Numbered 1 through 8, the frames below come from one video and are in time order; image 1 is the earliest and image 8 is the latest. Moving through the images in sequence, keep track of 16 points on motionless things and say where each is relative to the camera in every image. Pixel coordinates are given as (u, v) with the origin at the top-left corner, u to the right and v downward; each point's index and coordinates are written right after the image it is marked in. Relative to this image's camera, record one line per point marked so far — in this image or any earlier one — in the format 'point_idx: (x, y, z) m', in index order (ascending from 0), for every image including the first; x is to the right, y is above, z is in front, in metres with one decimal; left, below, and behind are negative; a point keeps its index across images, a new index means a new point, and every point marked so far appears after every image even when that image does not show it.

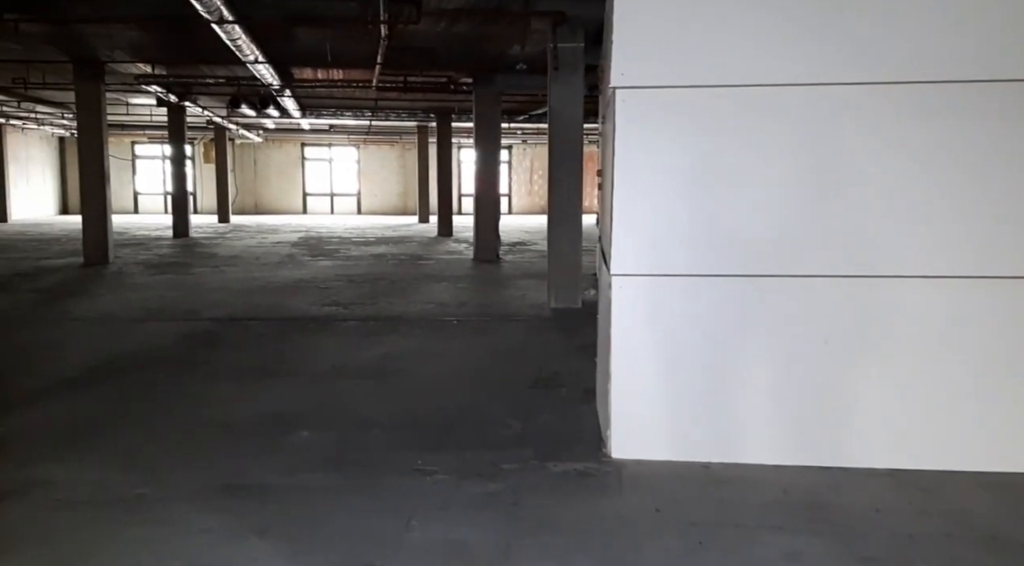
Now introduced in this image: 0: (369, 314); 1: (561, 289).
0: (-0.9, -0.2, +5.5) m
1: (+0.3, 0.0, +5.8) m
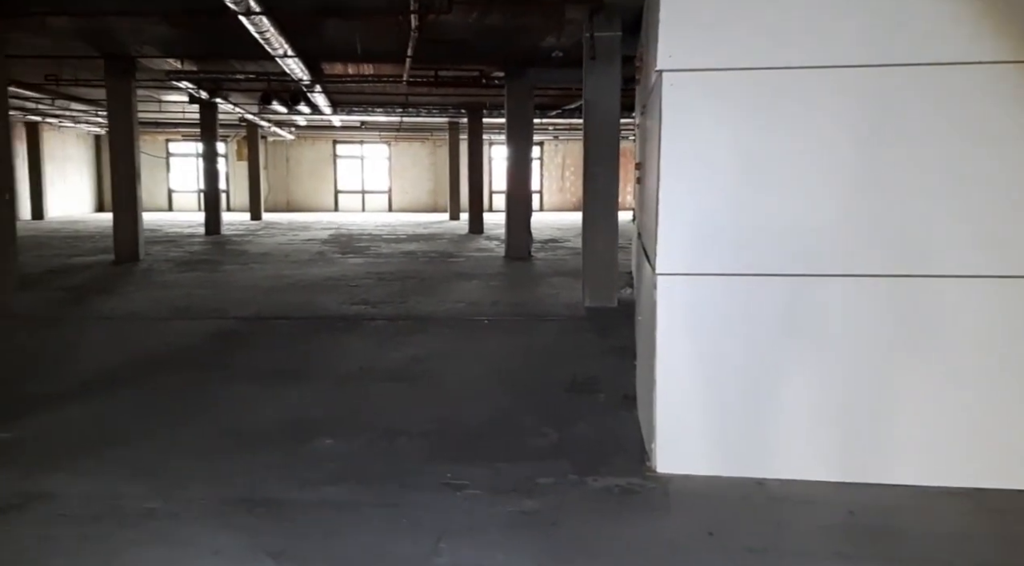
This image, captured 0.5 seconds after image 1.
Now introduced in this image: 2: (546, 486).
0: (-0.7, -0.2, +5.3) m
1: (+0.6, 0.0, +5.6) m
2: (+0.1, -0.6, +2.3) m
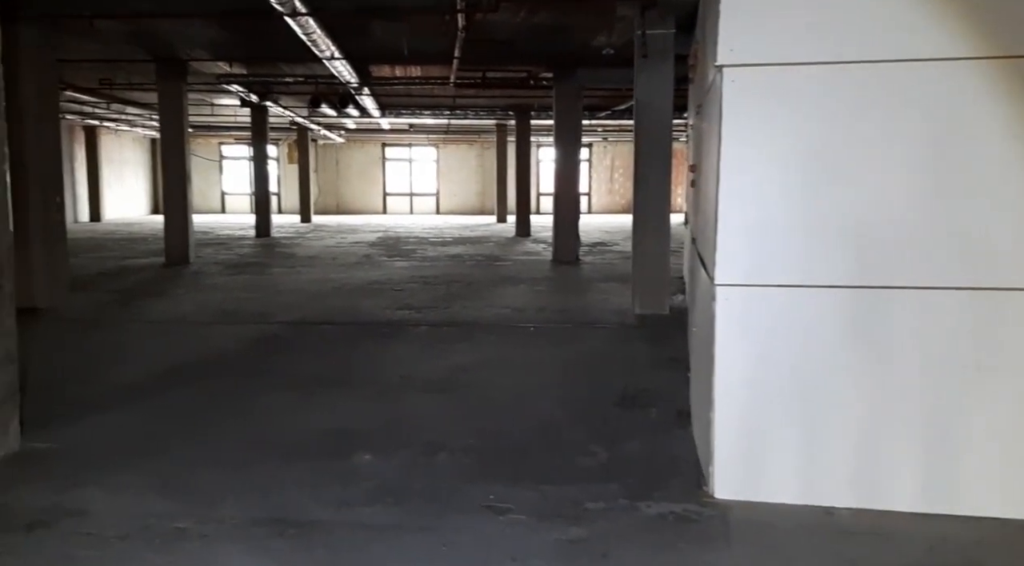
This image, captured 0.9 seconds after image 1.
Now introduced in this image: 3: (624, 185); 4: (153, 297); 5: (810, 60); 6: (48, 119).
0: (-0.4, -0.2, +5.2) m
1: (+0.9, -0.1, +5.4) m
2: (+0.2, -0.6, +2.2) m
3: (+2.7, +2.3, +19.7) m
4: (-2.6, -0.1, +6.1) m
5: (+0.8, +0.6, +2.2) m
6: (-3.1, +1.1, +5.5) m
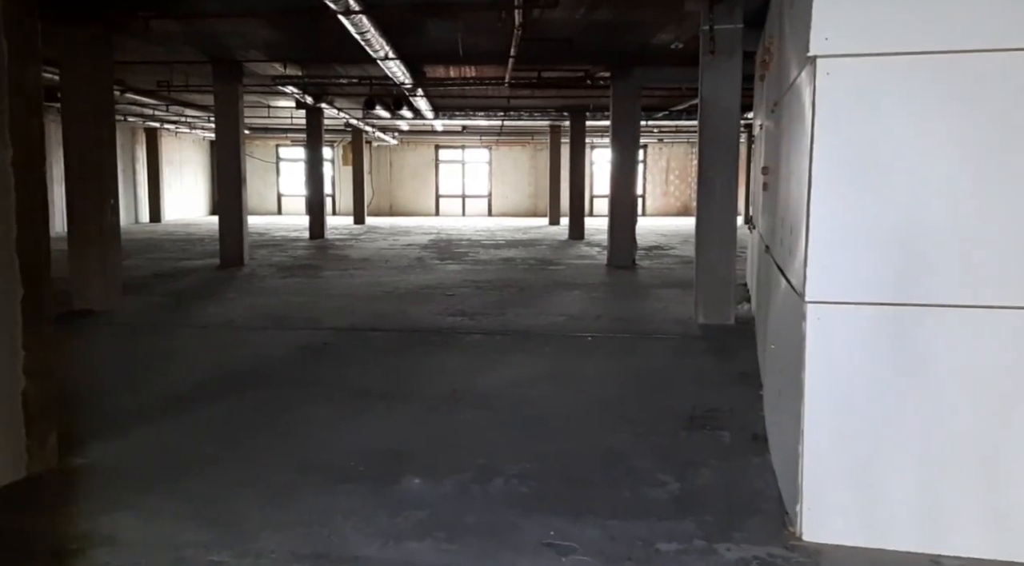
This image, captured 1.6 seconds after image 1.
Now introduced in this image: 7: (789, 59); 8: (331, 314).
0: (-0.1, -0.3, +5.0) m
1: (+1.2, -0.1, +5.2) m
2: (+0.4, -0.6, +2.0) m
3: (+3.9, +2.2, +19.3) m
4: (-2.2, -0.1, +6.0) m
5: (+1.0, +0.6, +2.0) m
6: (-2.7, +1.1, +5.4) m
7: (+1.0, +0.8, +3.1) m
8: (-1.2, -0.2, +5.3) m
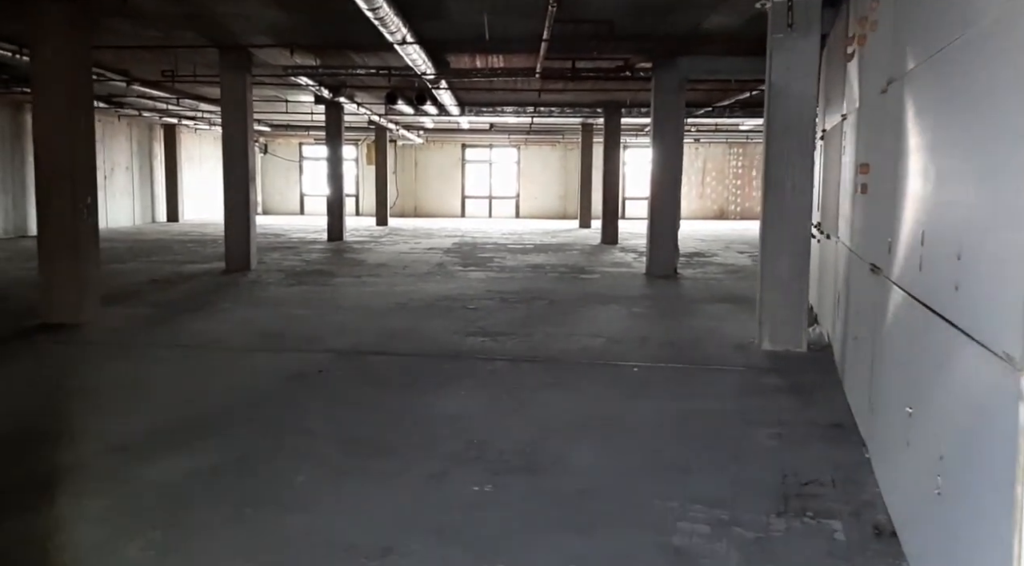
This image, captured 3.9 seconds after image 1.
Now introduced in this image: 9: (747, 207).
0: (+0.1, -0.4, +4.3) m
1: (+1.4, -0.2, +4.4) m
2: (+0.4, -0.7, +1.2) m
3: (+4.6, +2.1, +18.4) m
4: (-2.0, -0.2, +5.3) m
5: (+1.0, +0.5, +1.2) m
6: (-2.5, +1.0, +4.8) m
7: (+1.1, +0.7, +2.3) m
8: (-1.0, -0.3, +4.6) m
9: (+5.3, +1.7, +18.5) m
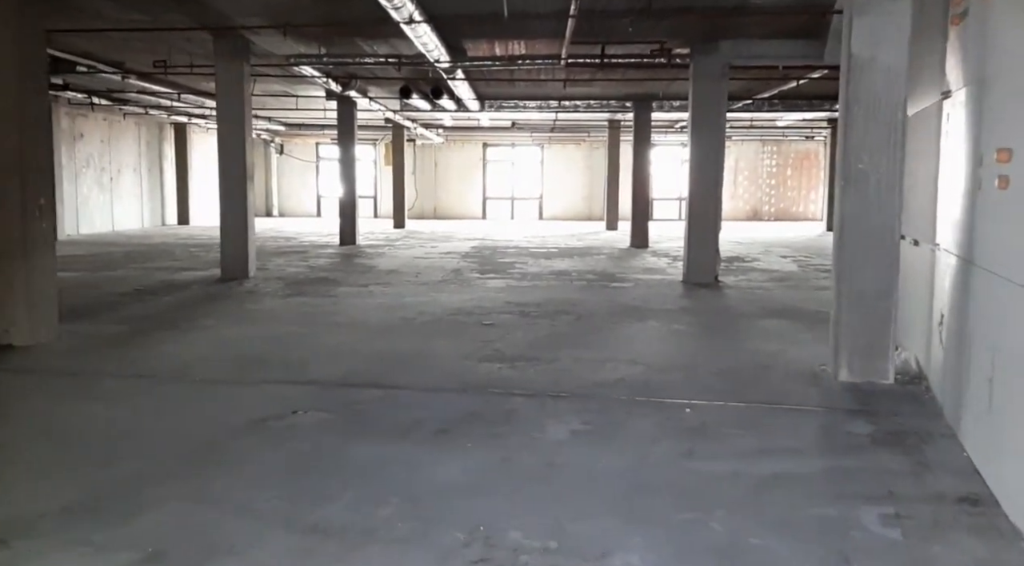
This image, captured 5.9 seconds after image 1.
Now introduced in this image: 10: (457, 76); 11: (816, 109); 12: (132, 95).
0: (+0.2, -0.4, +3.5) m
1: (+1.5, -0.3, +3.6) m
2: (+0.4, -0.8, +0.4) m
3: (+5.1, +2.0, +17.5) m
4: (-1.9, -0.3, +4.6) m
5: (+1.0, +0.4, +0.4) m
6: (-2.4, +0.9, +4.1) m
7: (+1.2, +0.7, +1.5) m
8: (-0.9, -0.4, +3.9) m
9: (+5.8, +1.6, +17.6) m
10: (-0.5, +2.0, +8.2) m
11: (+4.0, +2.3, +10.9) m
12: (-4.9, +2.4, +10.6) m
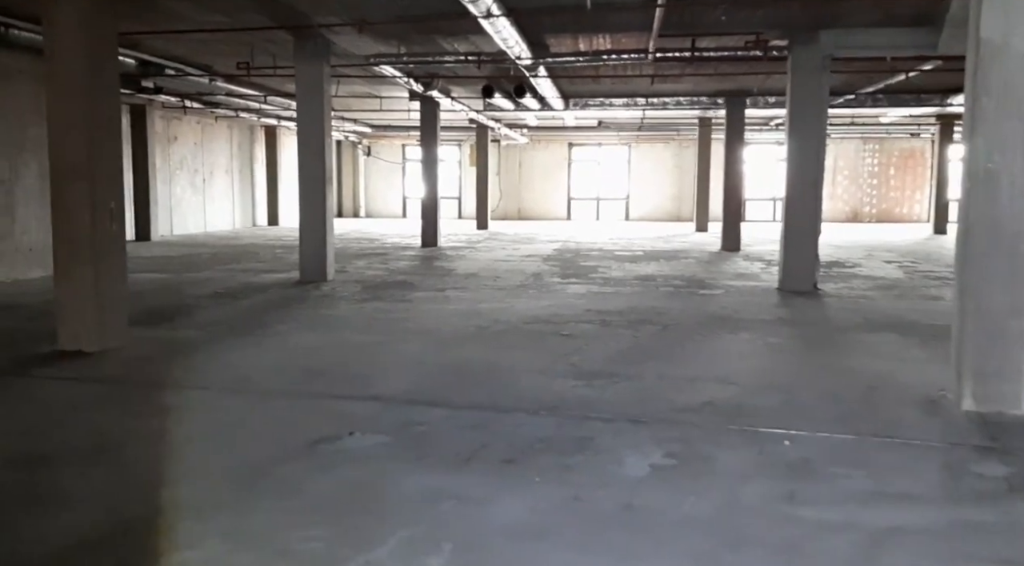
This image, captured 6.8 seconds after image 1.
0: (+0.5, -0.5, +3.2) m
1: (+1.8, -0.4, +3.1) m
2: (+0.4, -0.8, +0.1) m
3: (+6.8, +1.9, +16.6) m
4: (-1.5, -0.3, +4.5) m
5: (+1.0, +0.3, 0.0) m
6: (-2.0, +0.9, +4.0) m
7: (+1.3, +0.6, +1.1) m
8: (-0.6, -0.4, +3.7) m
9: (+7.5, +1.5, +16.7) m
10: (+0.3, +2.0, +7.9) m
11: (+5.1, +2.2, +10.1) m
12: (-3.8, +2.4, +10.8) m
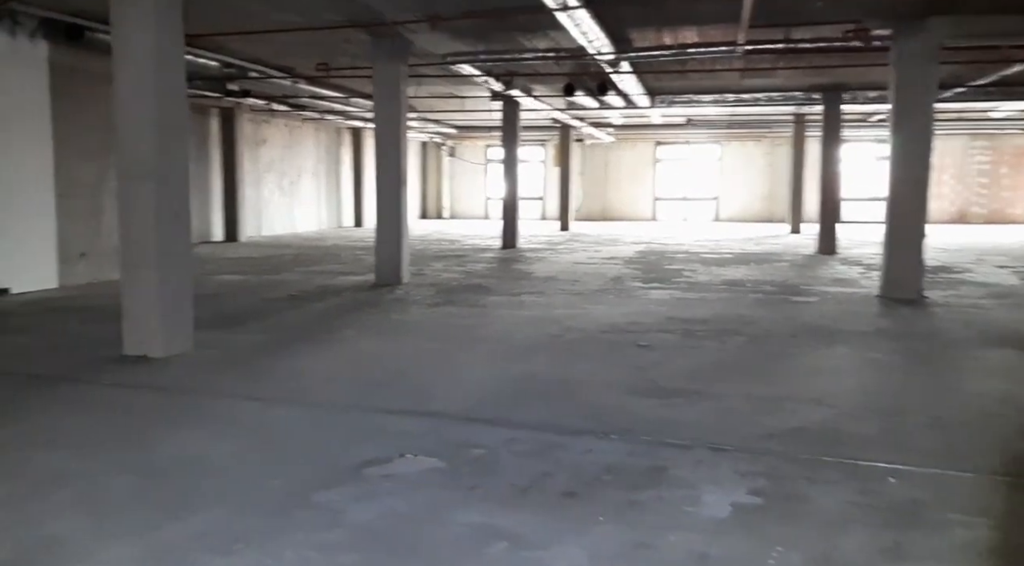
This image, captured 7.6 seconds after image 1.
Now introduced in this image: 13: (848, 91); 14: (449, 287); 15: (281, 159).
0: (+0.7, -0.5, +2.9) m
1: (+2.0, -0.4, +2.7) m
2: (+0.3, -0.9, -0.2) m
3: (+8.4, +1.8, +15.6) m
4: (-1.1, -0.3, +4.4) m
5: (+0.9, +0.3, -0.3) m
6: (-1.7, +0.9, +4.0) m
7: (+1.3, +0.6, +0.7) m
8: (-0.3, -0.4, +3.5) m
9: (+9.1, +1.4, +15.5) m
10: (+1.0, +2.0, +7.6) m
11: (+6.0, +2.1, +9.3) m
12: (-2.7, +2.4, +10.9) m
13: (+4.0, +2.3, +9.7) m
14: (-0.5, 0.0, +6.9) m
15: (-3.8, +2.1, +13.7) m
